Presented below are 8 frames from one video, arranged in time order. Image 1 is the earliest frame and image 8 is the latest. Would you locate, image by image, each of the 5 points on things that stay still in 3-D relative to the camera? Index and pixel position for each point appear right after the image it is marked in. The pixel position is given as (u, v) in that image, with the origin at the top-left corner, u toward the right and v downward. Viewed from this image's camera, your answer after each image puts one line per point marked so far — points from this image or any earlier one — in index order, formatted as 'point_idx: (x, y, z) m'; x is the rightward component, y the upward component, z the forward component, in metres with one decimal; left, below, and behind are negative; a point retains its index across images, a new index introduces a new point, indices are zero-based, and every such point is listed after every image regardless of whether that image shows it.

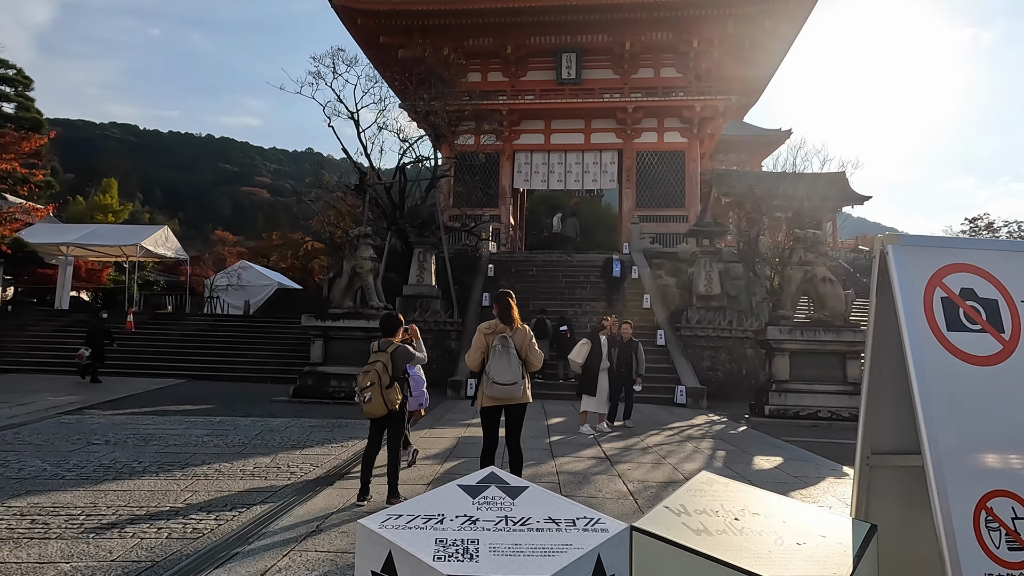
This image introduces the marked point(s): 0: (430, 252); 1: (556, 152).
0: (-1.6, +0.7, +12.7) m
1: (+1.2, +3.8, +18.4) m
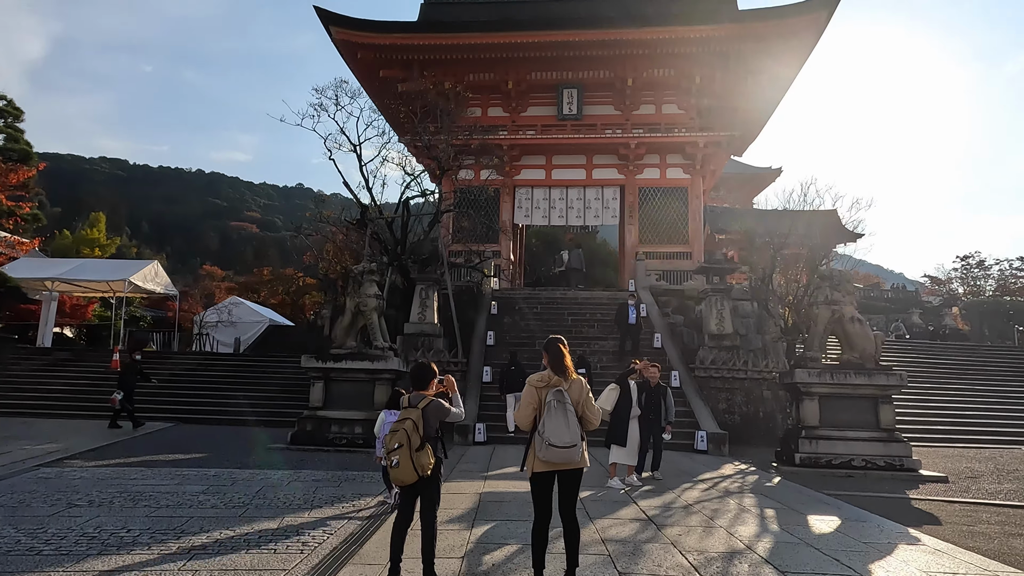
0: (-1.5, 0.0, +12.2) m
1: (+1.2, +2.7, +18.2) m
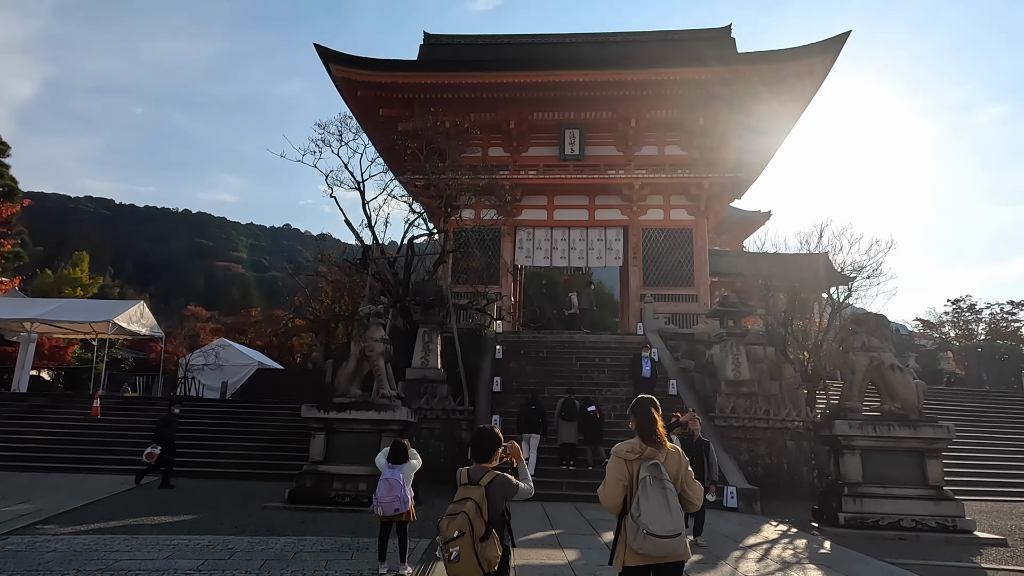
0: (-1.4, -0.8, +11.6) m
1: (+1.2, +1.6, +17.8) m
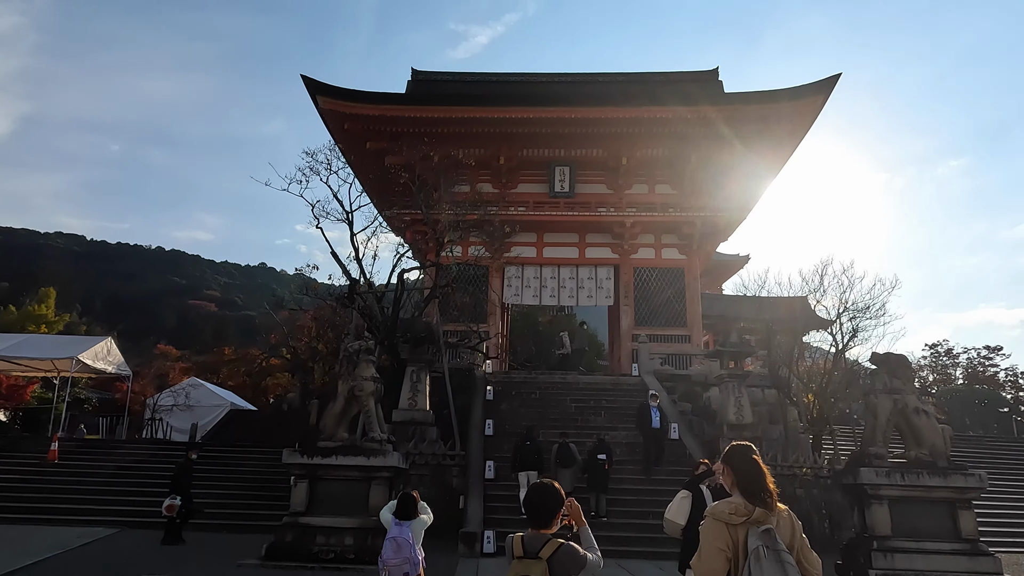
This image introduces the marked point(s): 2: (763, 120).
0: (-1.5, -1.4, +11.0) m
1: (+0.9, +0.6, +17.4) m
2: (+6.4, +4.2, +16.7) m
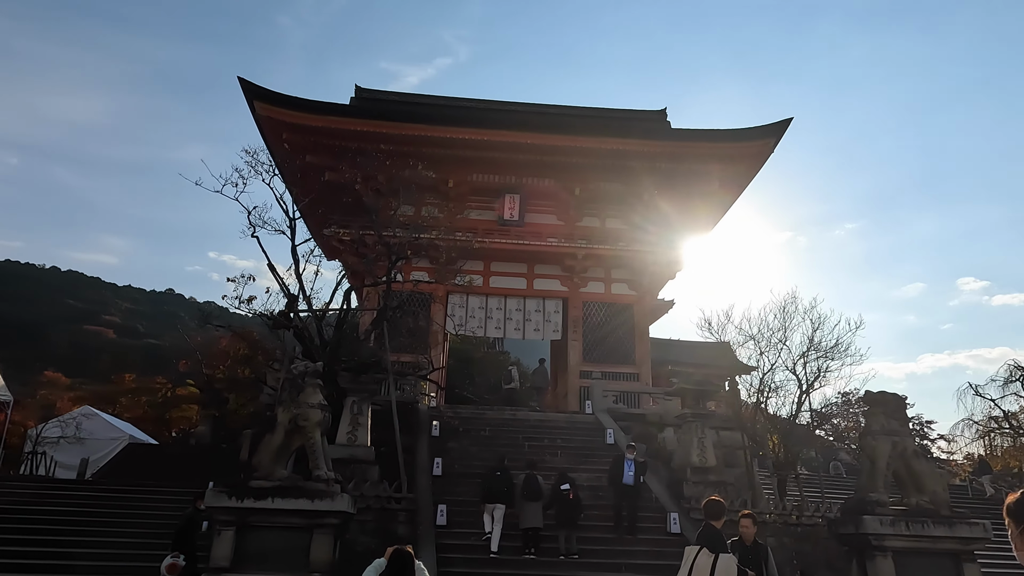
0: (-2.1, -1.7, +9.8) m
1: (-0.5, -0.2, +16.5) m
2: (+5.1, +3.2, +16.8) m
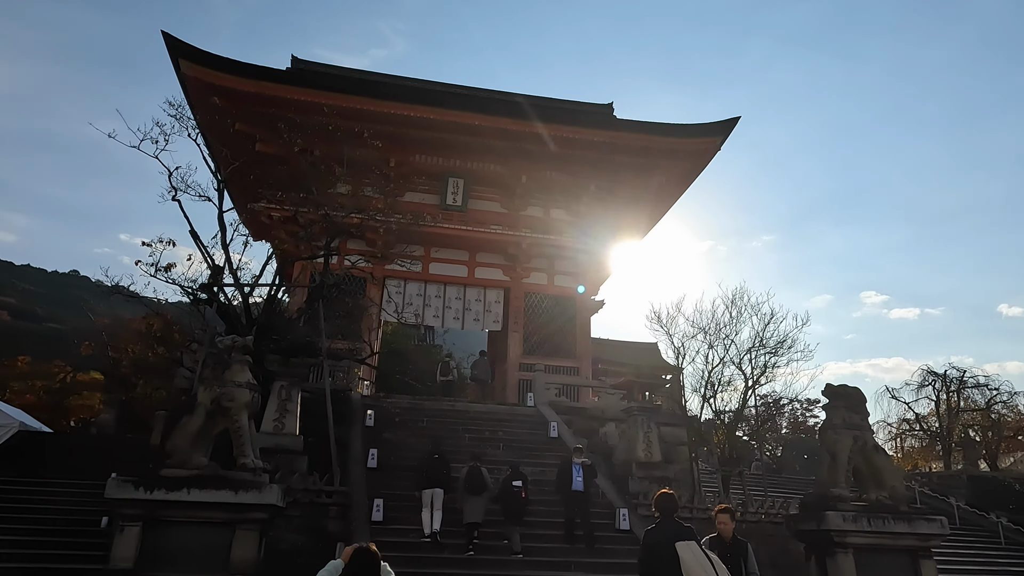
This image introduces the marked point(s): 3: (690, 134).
0: (-2.9, -1.3, +9.0) m
1: (-1.9, +0.1, +15.8) m
2: (+3.8, +3.3, +16.7) m
3: (+4.3, +3.7, +16.2) m
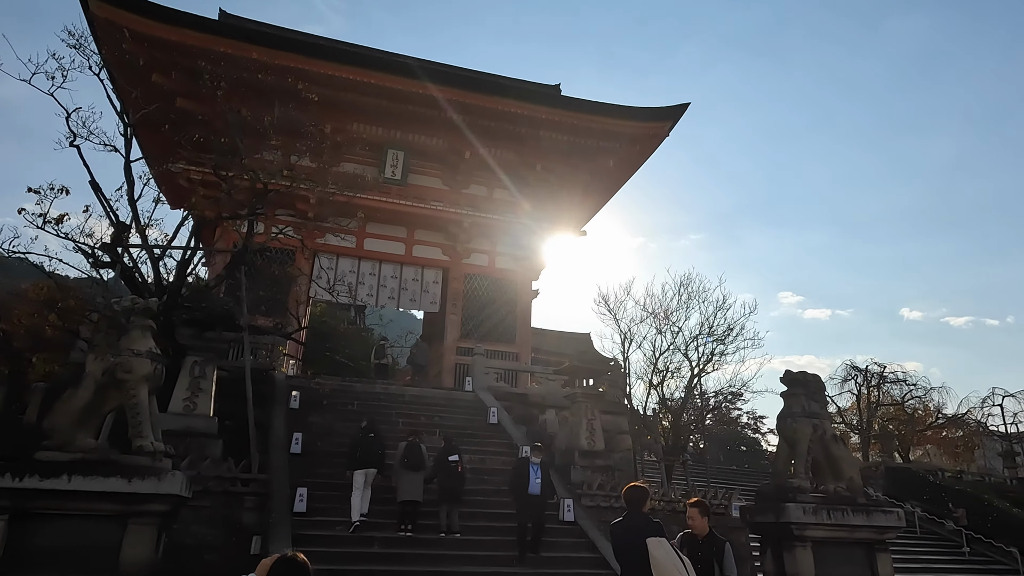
0: (-3.6, -0.9, +8.1) m
1: (-3.2, +0.6, +15.0) m
2: (+2.4, +3.7, +16.3) m
3: (+3.0, +4.0, +15.9) m
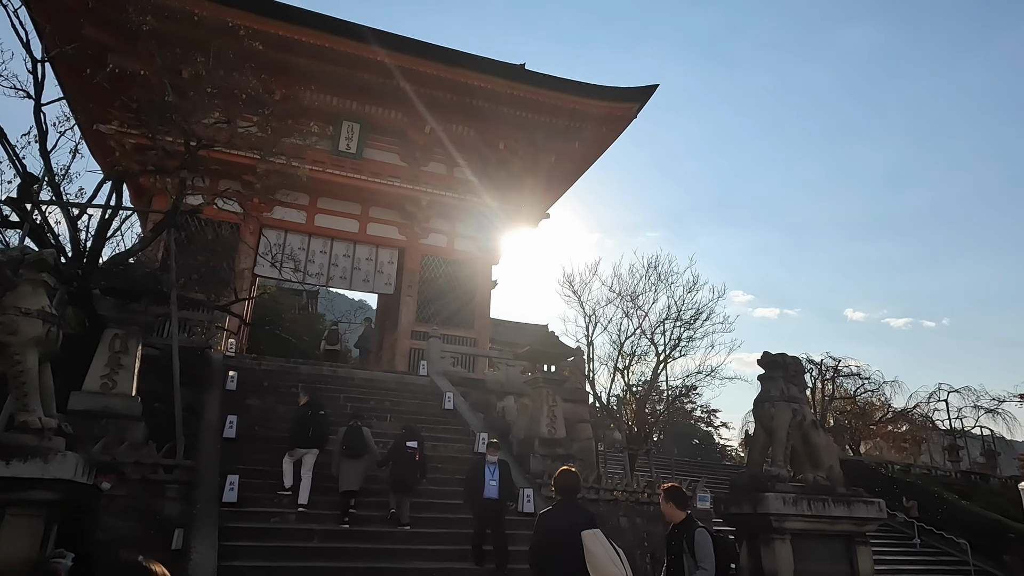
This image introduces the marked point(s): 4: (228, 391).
0: (-4.1, -0.5, +7.2) m
1: (-4.1, +1.1, +14.1) m
2: (+1.5, +4.0, +15.8) m
3: (+2.1, +4.4, +15.4) m
4: (-3.7, -1.3, +8.6) m
